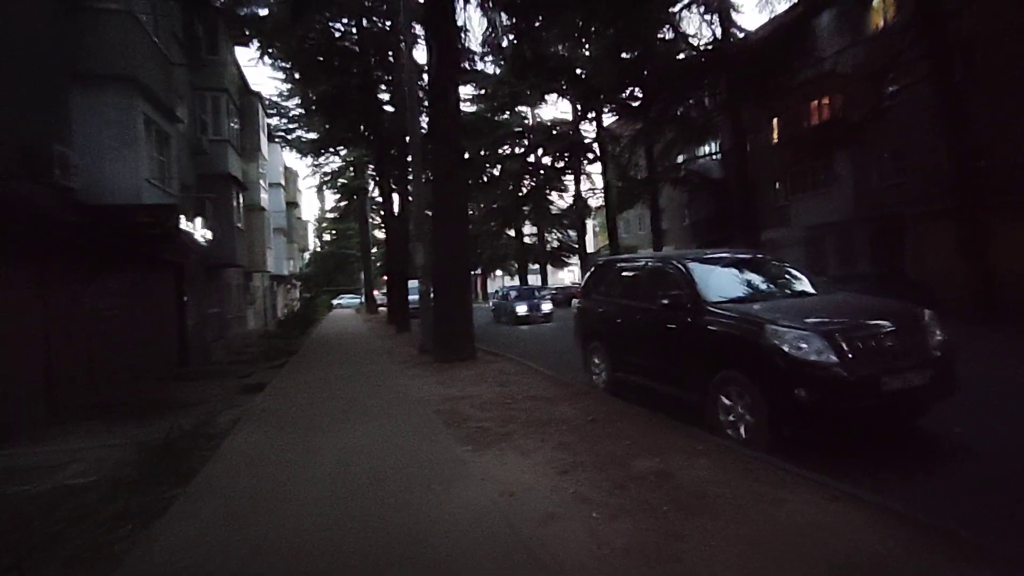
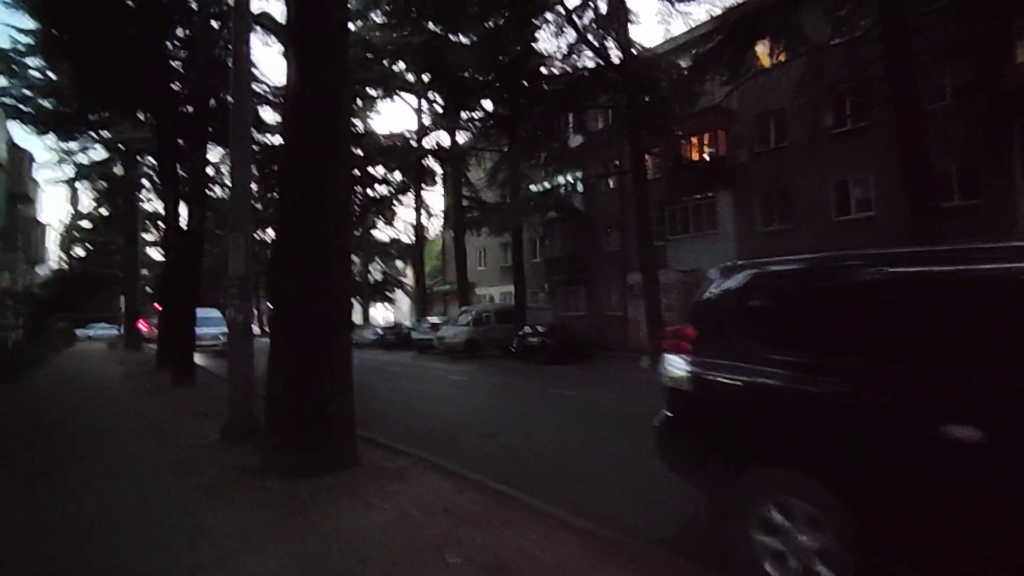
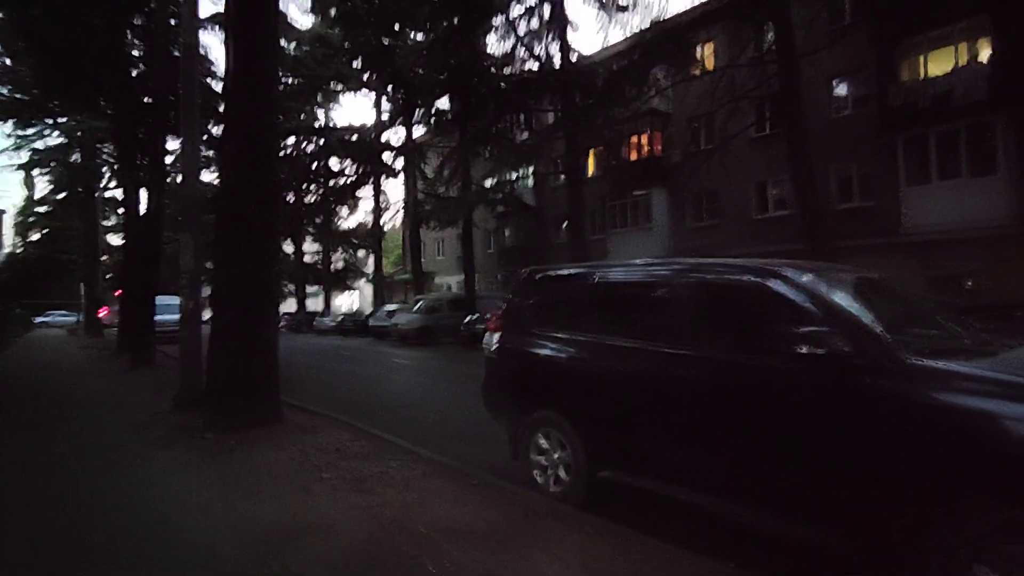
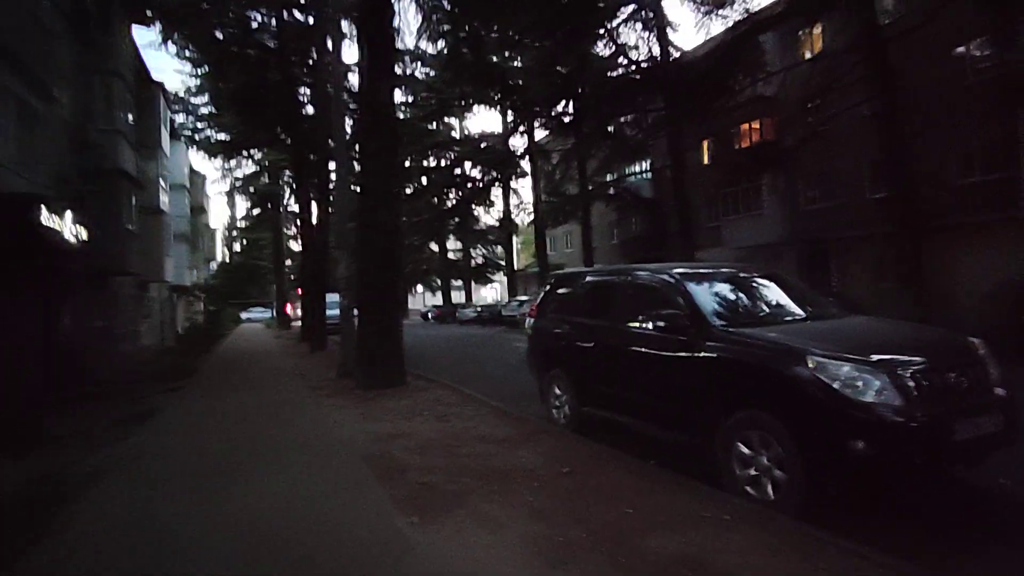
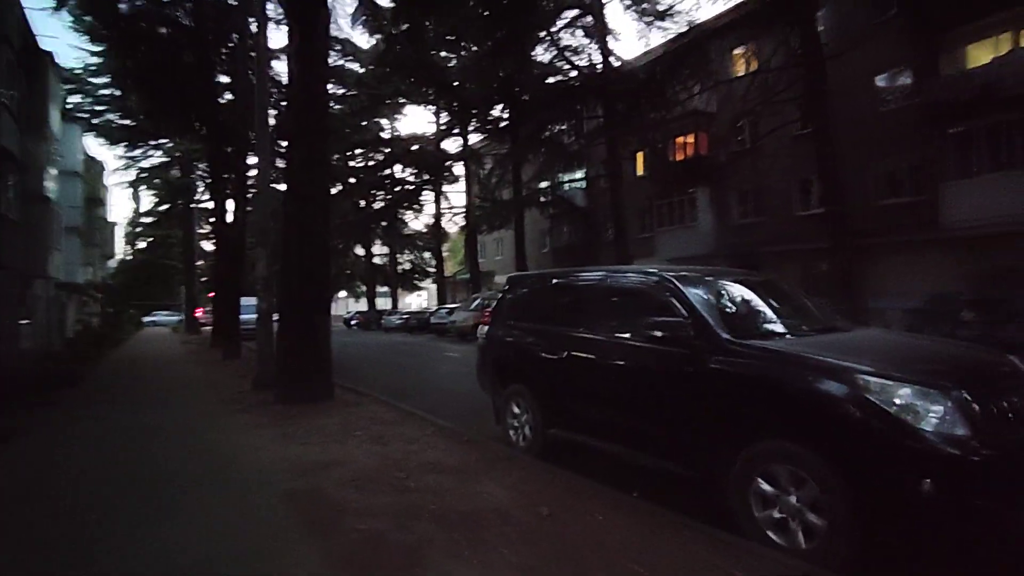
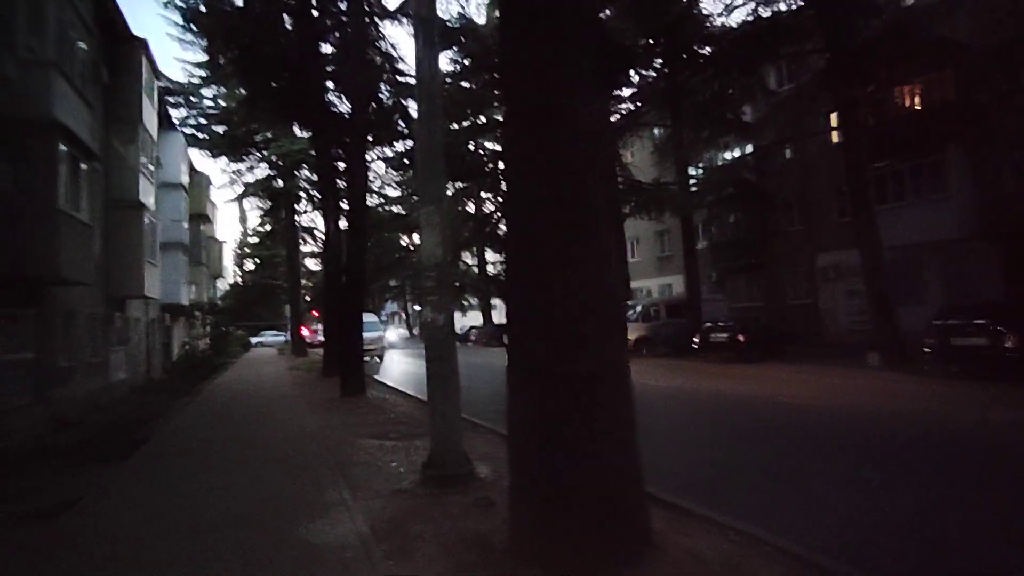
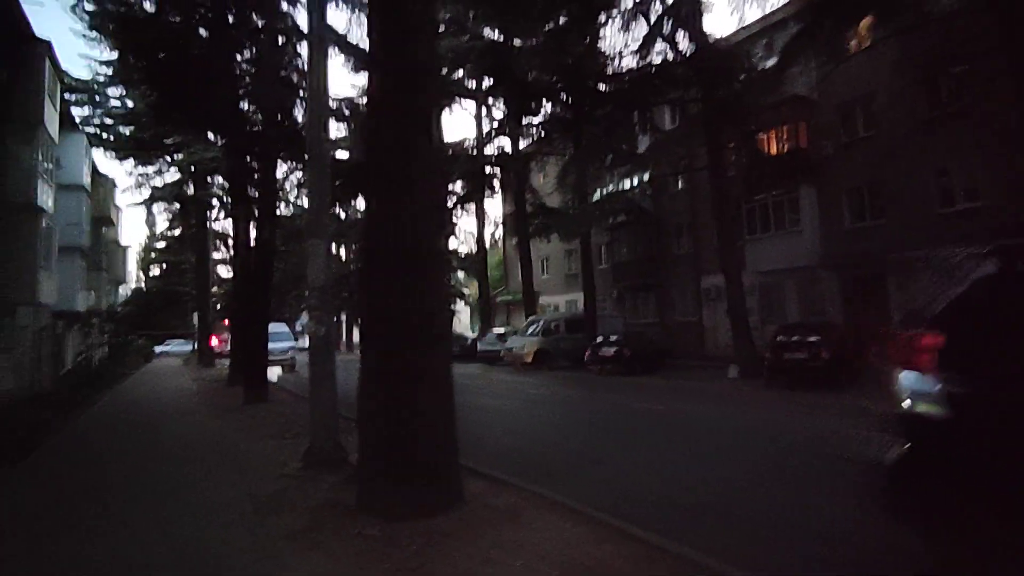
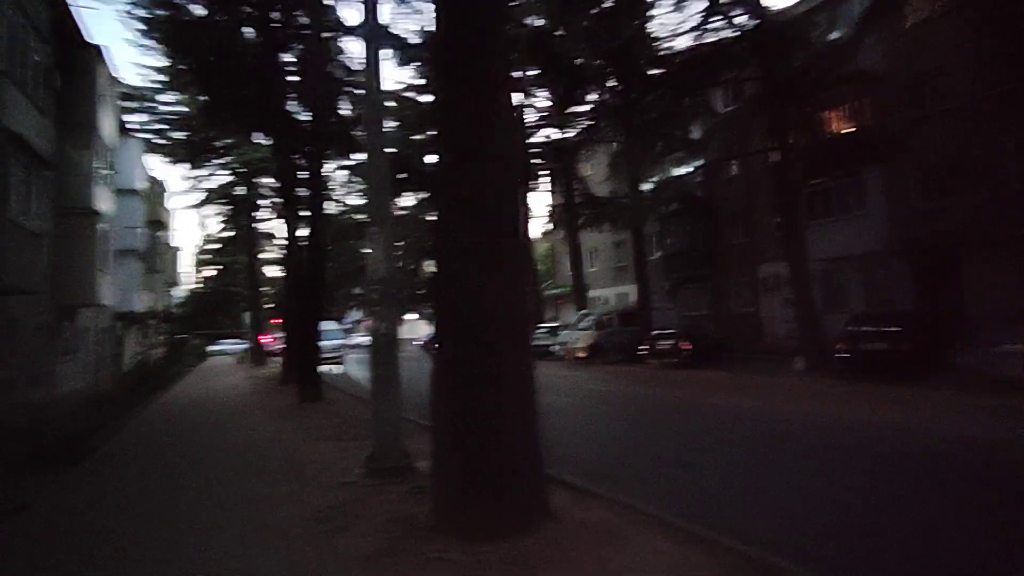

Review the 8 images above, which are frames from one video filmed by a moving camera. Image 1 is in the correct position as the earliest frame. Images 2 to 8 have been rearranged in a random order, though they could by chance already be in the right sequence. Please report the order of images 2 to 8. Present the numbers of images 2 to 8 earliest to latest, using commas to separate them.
4, 5, 3, 2, 7, 8, 6
